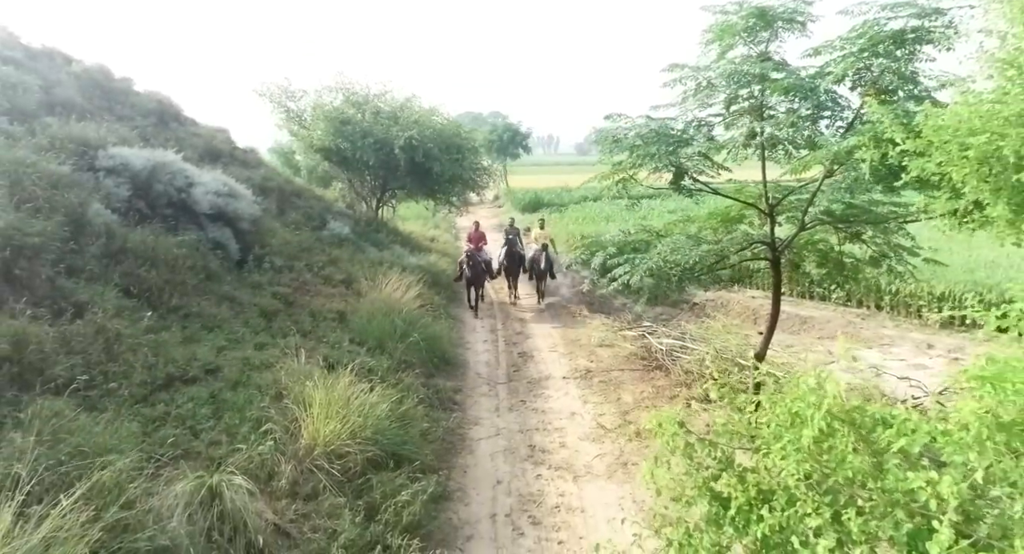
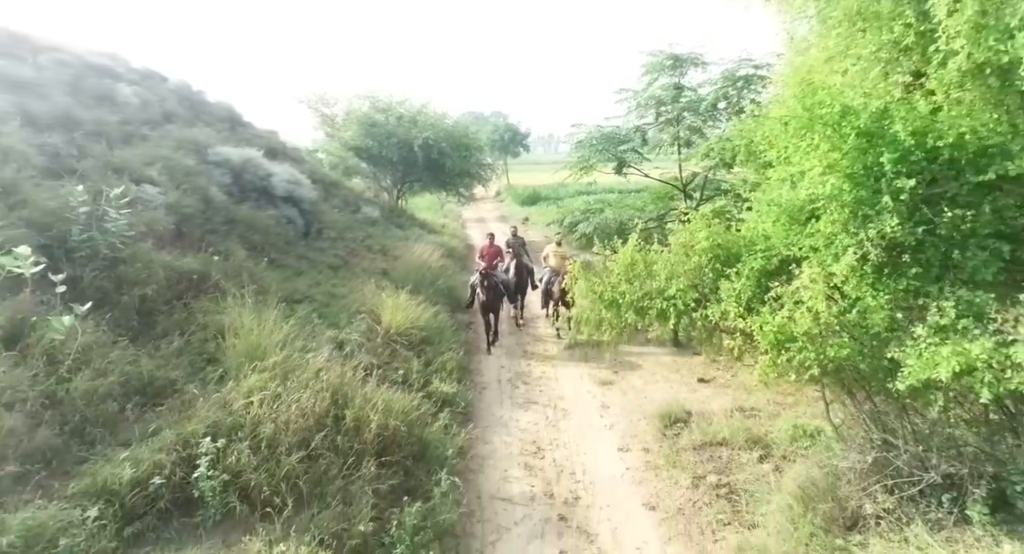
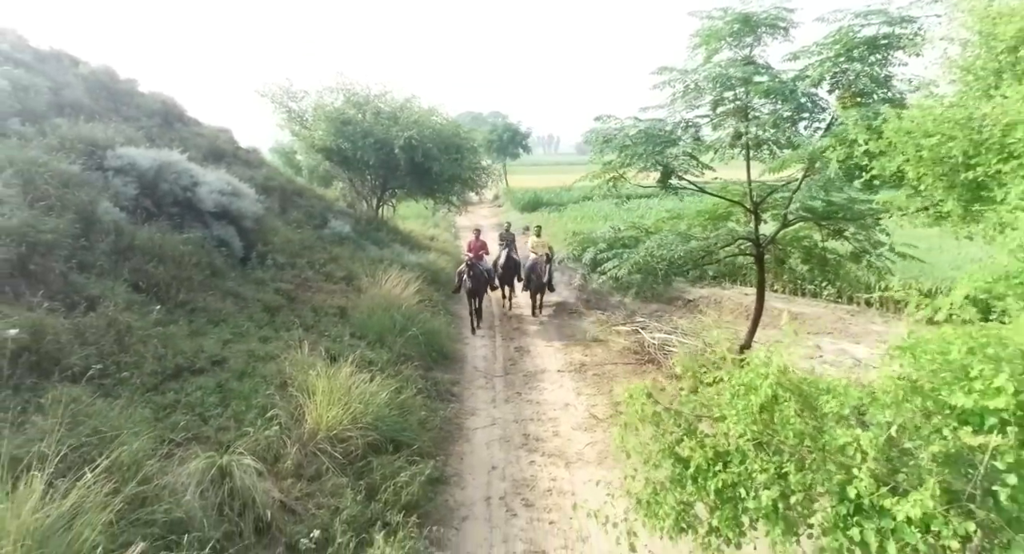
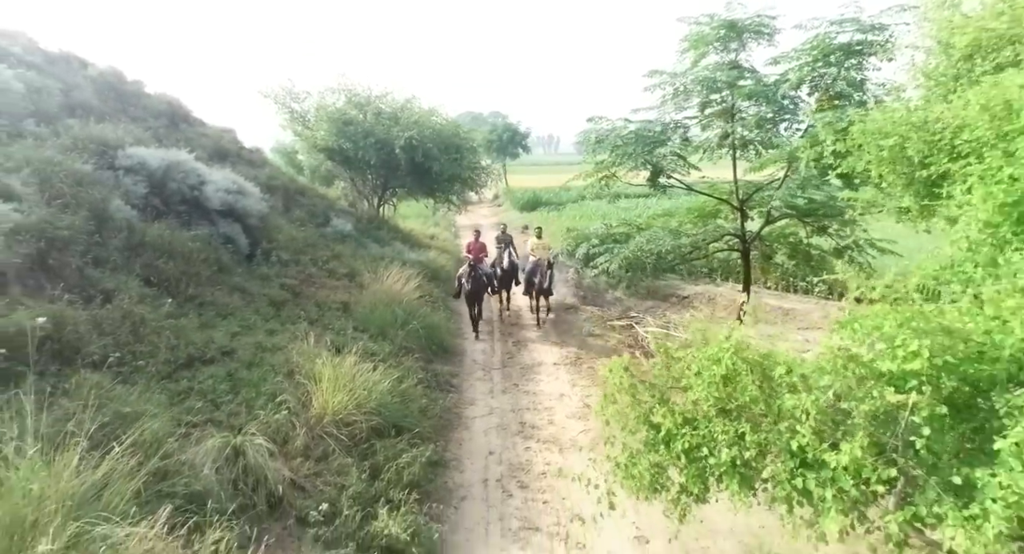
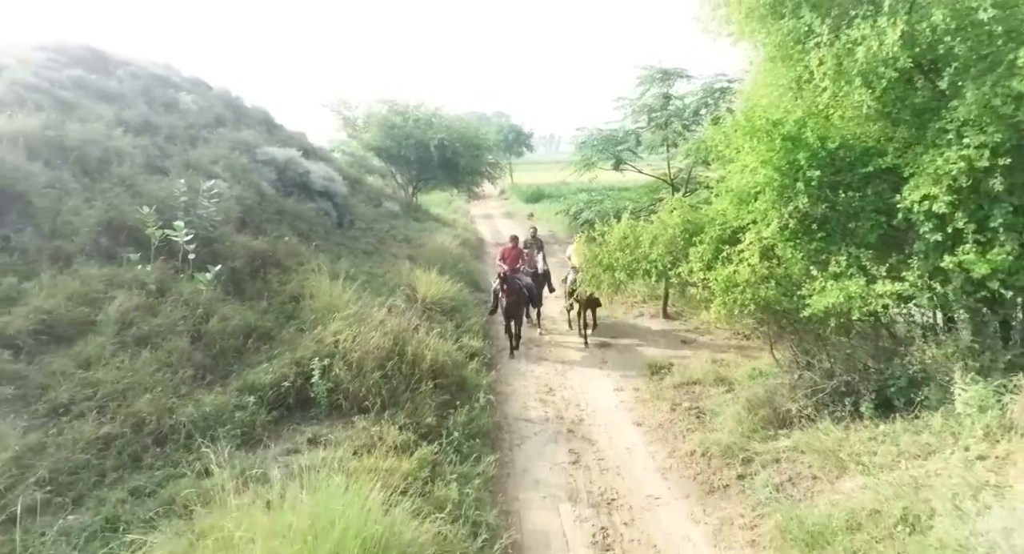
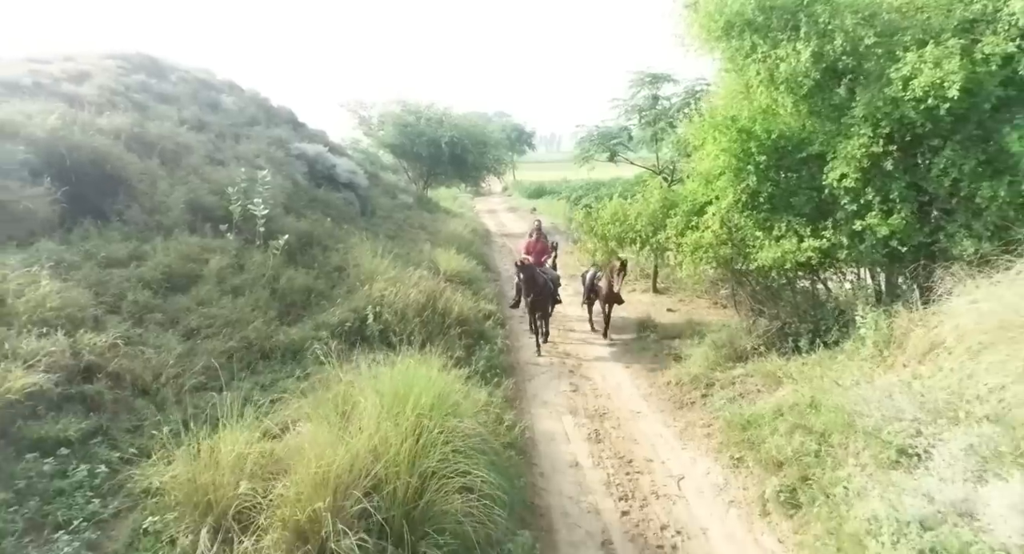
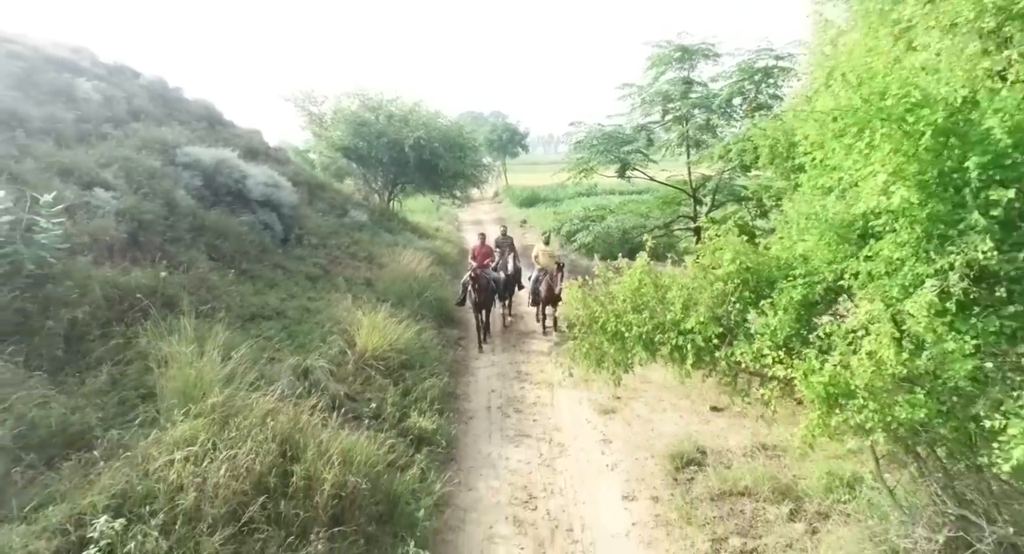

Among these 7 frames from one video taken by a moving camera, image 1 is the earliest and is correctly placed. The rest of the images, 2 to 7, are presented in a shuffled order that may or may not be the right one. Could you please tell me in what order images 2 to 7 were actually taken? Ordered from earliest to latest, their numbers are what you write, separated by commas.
3, 4, 7, 2, 5, 6
